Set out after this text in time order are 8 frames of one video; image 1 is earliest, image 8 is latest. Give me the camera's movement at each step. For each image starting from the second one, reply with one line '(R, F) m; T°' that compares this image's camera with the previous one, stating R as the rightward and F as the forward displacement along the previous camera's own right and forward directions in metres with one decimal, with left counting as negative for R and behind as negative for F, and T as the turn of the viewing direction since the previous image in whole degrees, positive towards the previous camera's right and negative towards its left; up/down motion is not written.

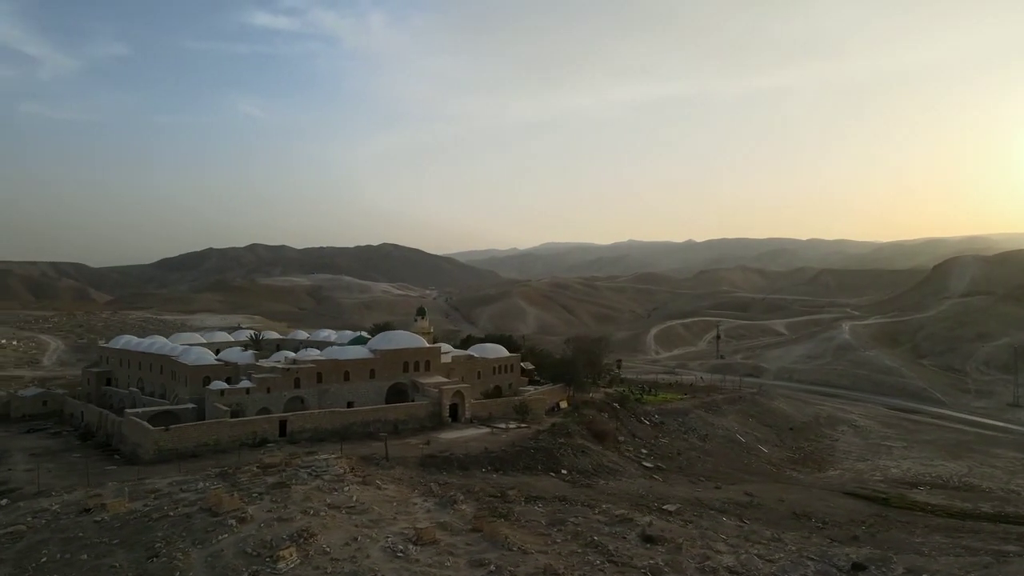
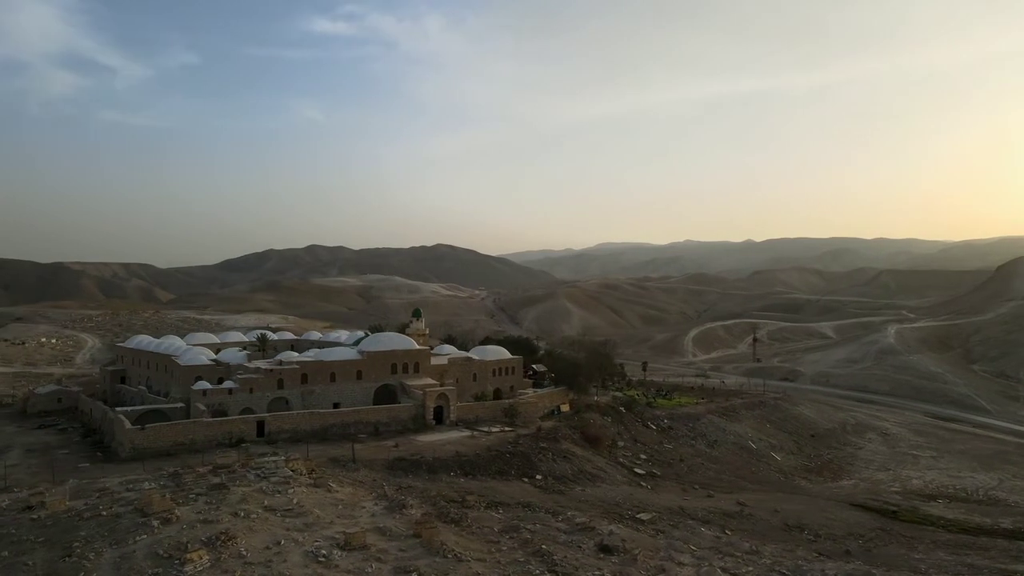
(+2.1, +0.4) m; -4°
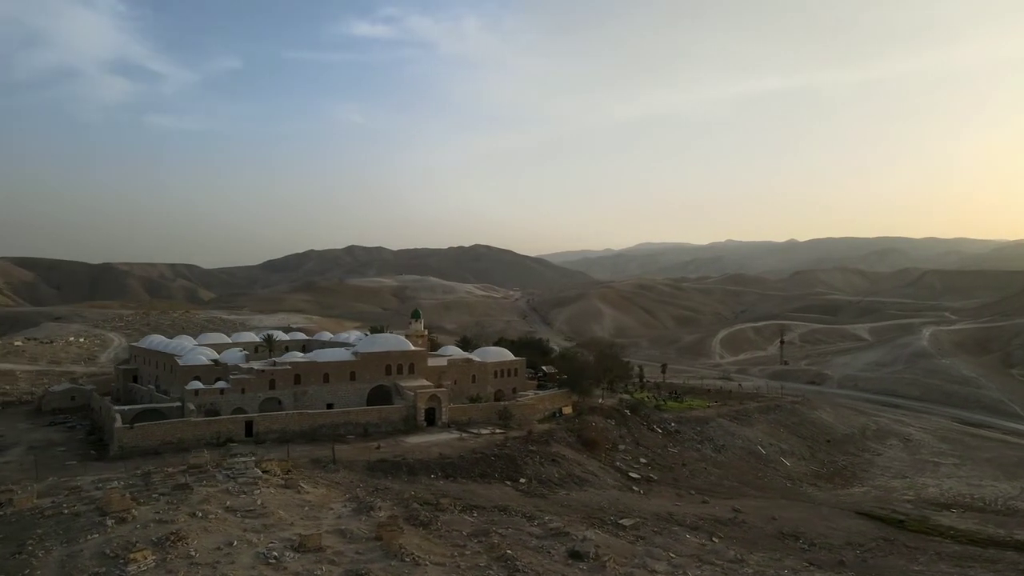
(+1.4, +0.2) m; -3°
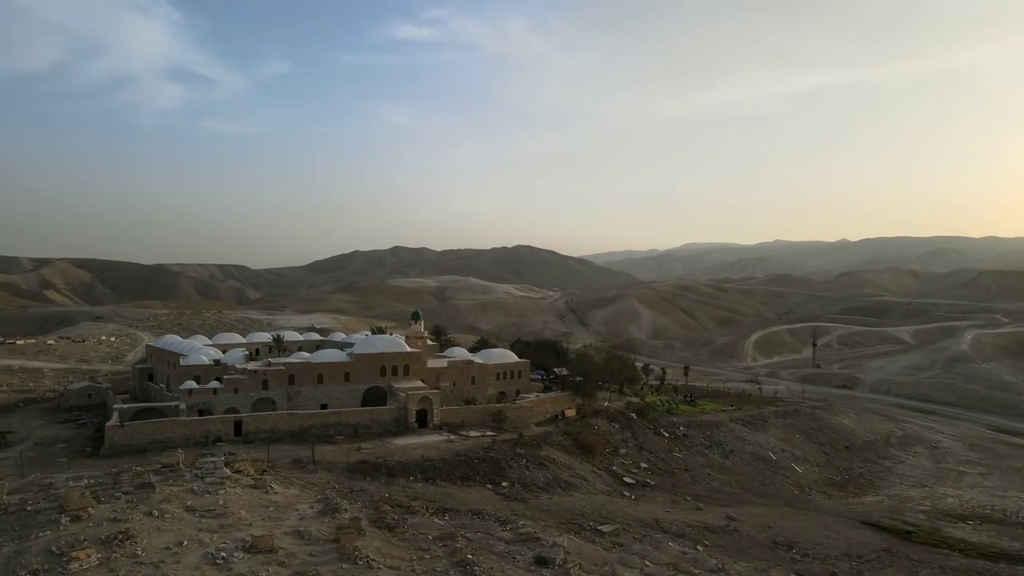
(+1.6, +0.2) m; -3°
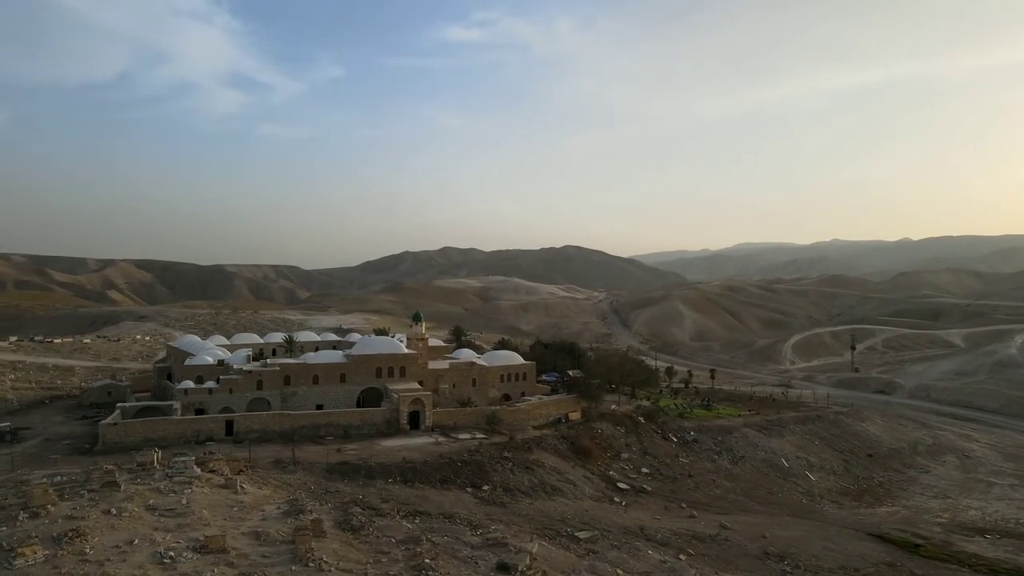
(+1.7, +0.2) m; -3°
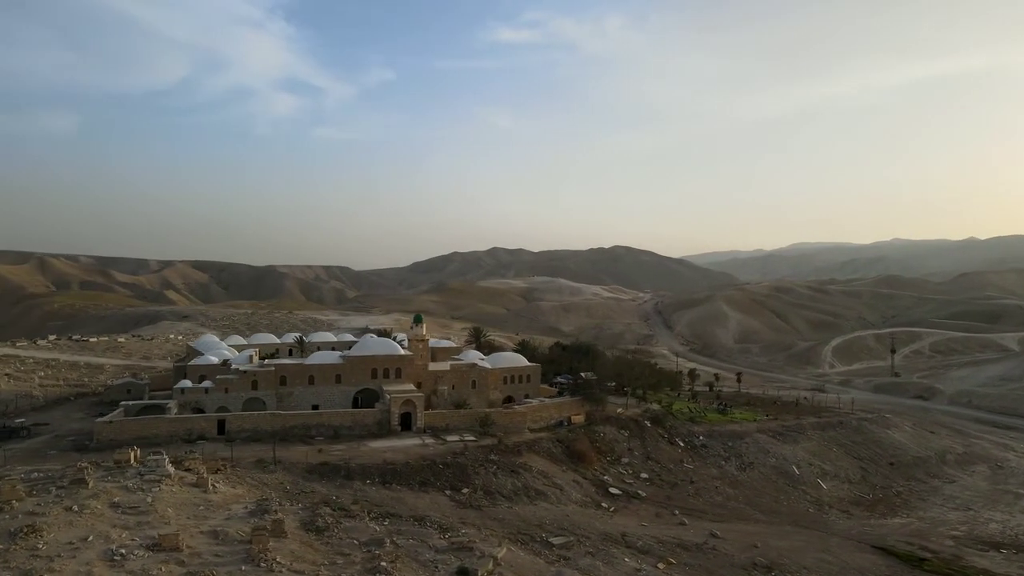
(+1.7, +0.2) m; -3°
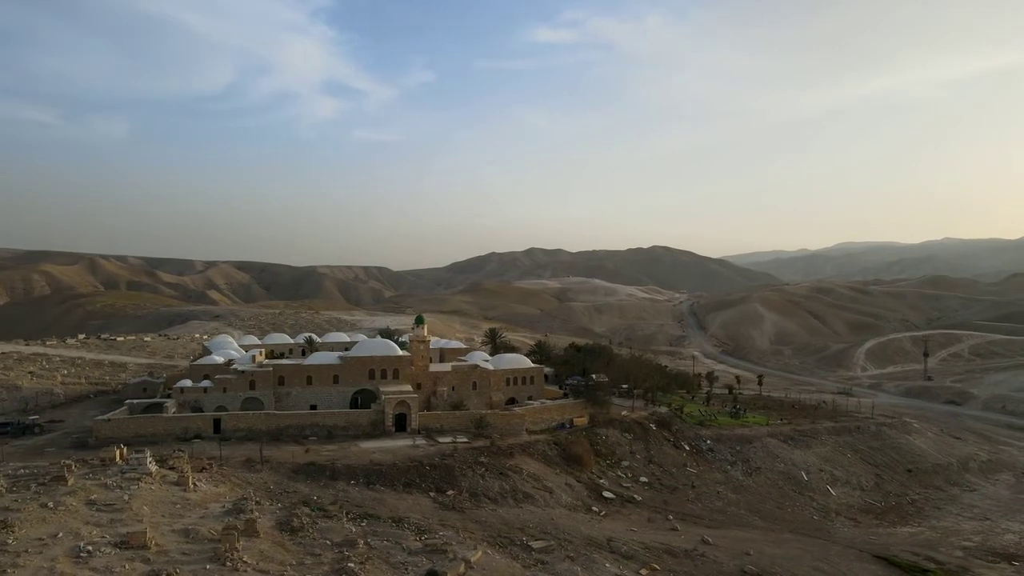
(+1.3, +0.1) m; -3°
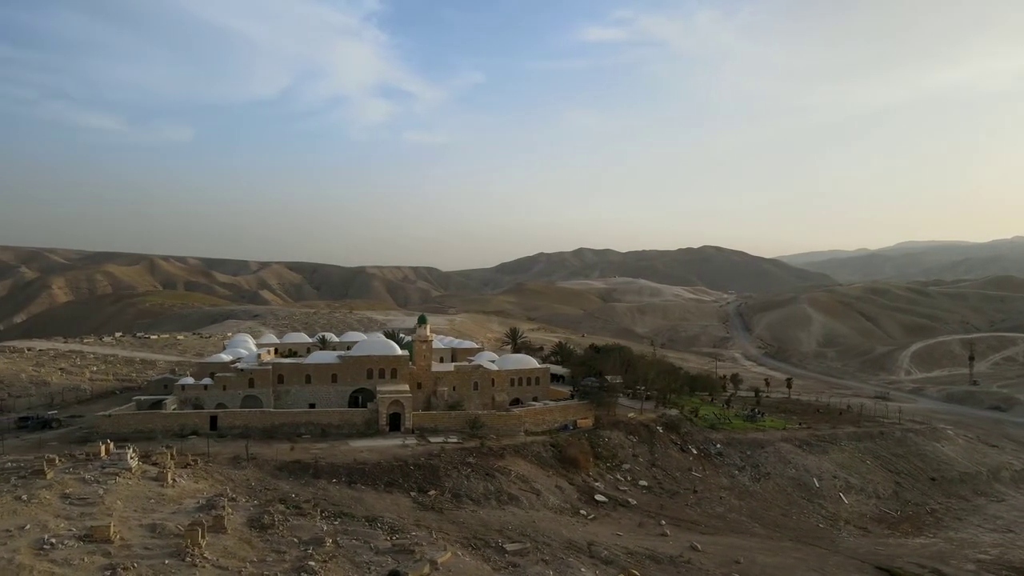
(+1.7, +0.2) m; -3°
